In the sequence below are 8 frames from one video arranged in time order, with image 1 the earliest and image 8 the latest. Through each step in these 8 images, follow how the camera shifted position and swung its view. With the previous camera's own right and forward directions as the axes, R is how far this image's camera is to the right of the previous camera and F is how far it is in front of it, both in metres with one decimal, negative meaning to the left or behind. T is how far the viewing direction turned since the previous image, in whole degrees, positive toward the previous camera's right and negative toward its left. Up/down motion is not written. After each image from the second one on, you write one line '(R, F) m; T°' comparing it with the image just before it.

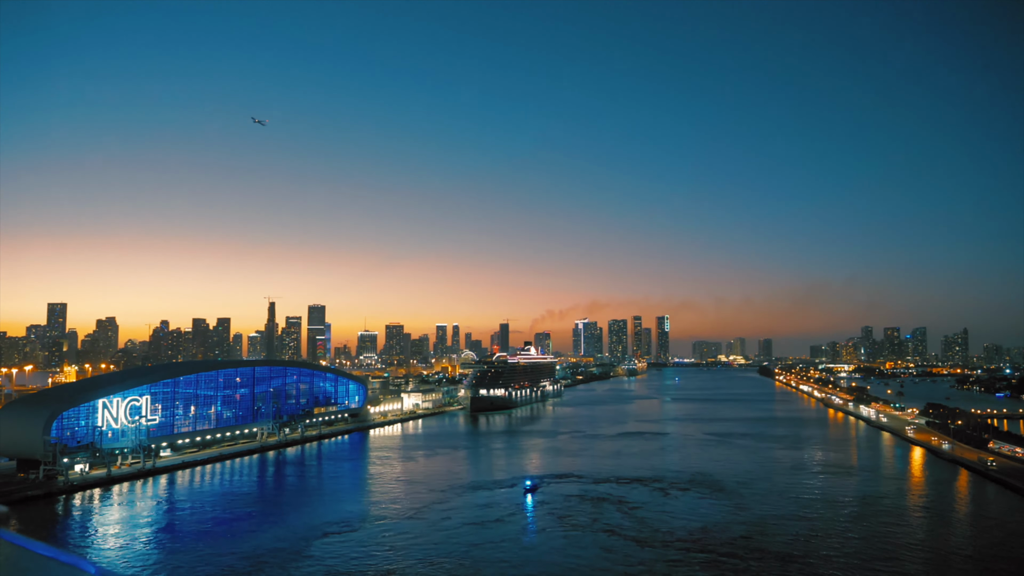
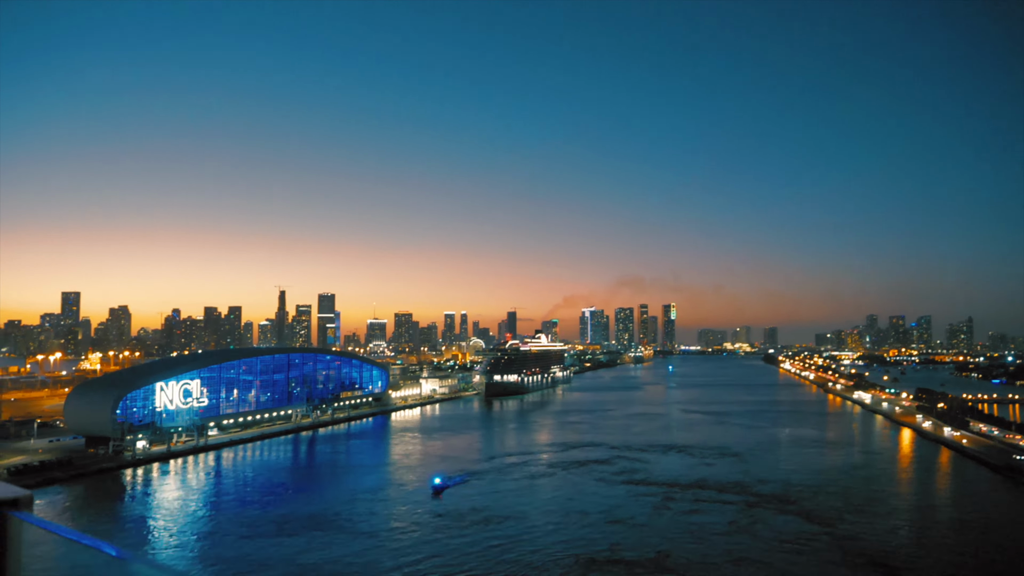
(-0.3, -2.0) m; 0°
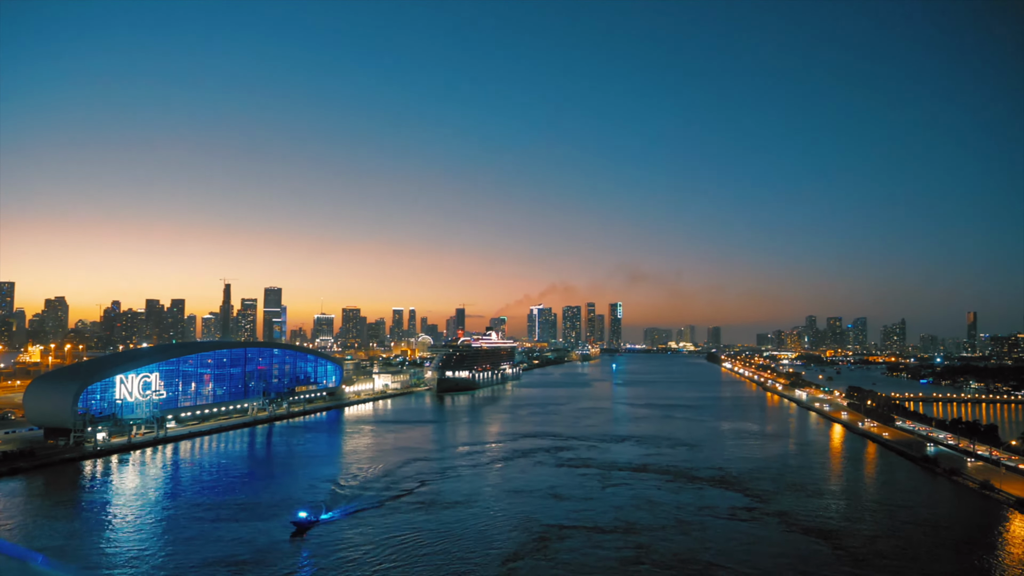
(-0.4, -1.0) m; +4°
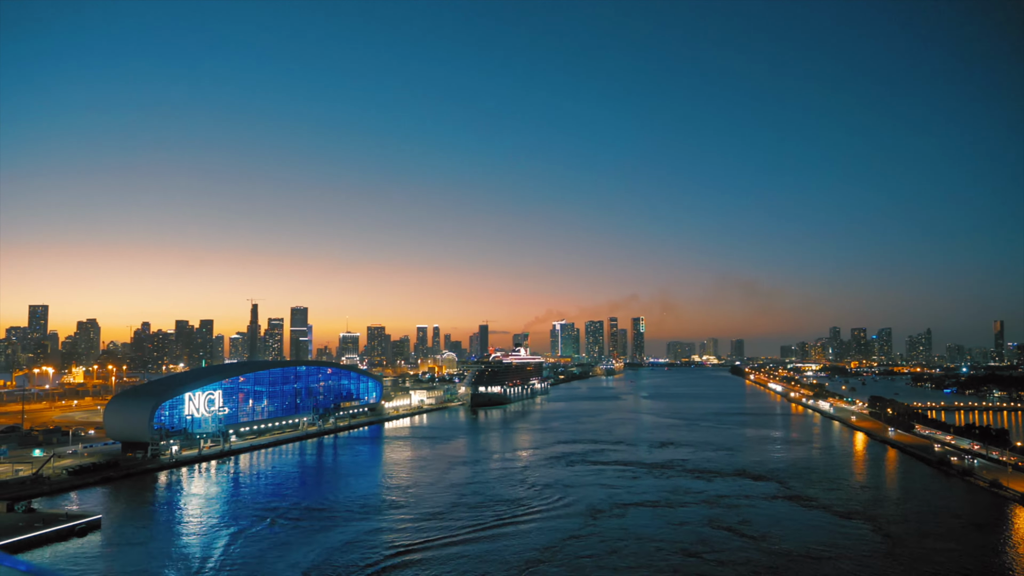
(-0.5, -1.7) m; -2°
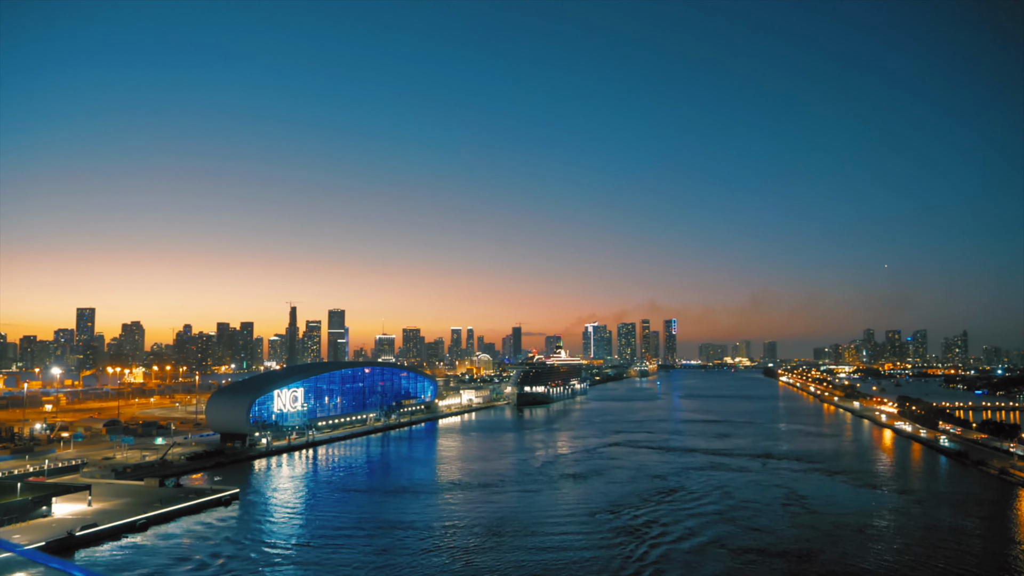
(-0.9, -2.7) m; -2°
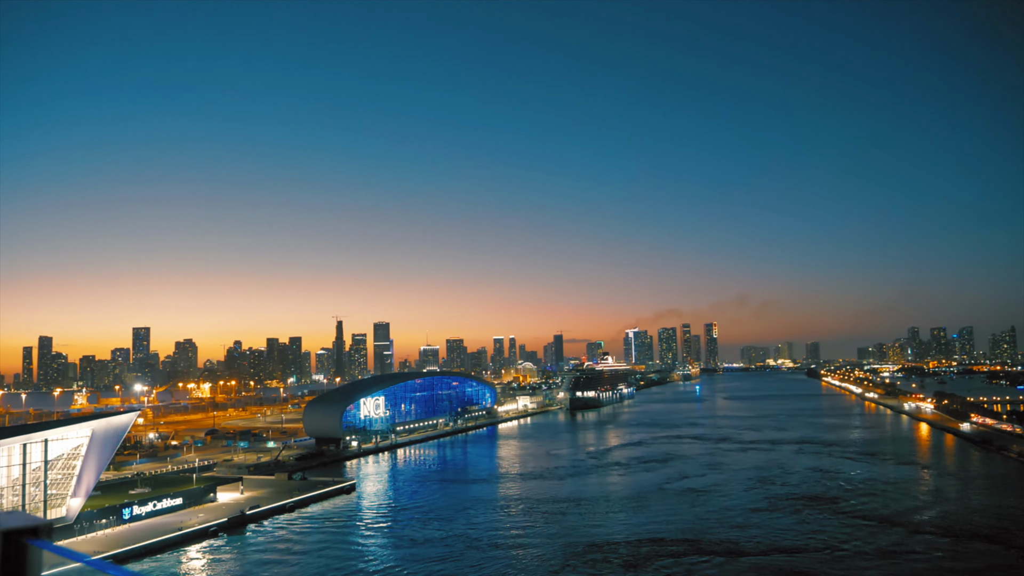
(-0.9, -3.1) m; -3°
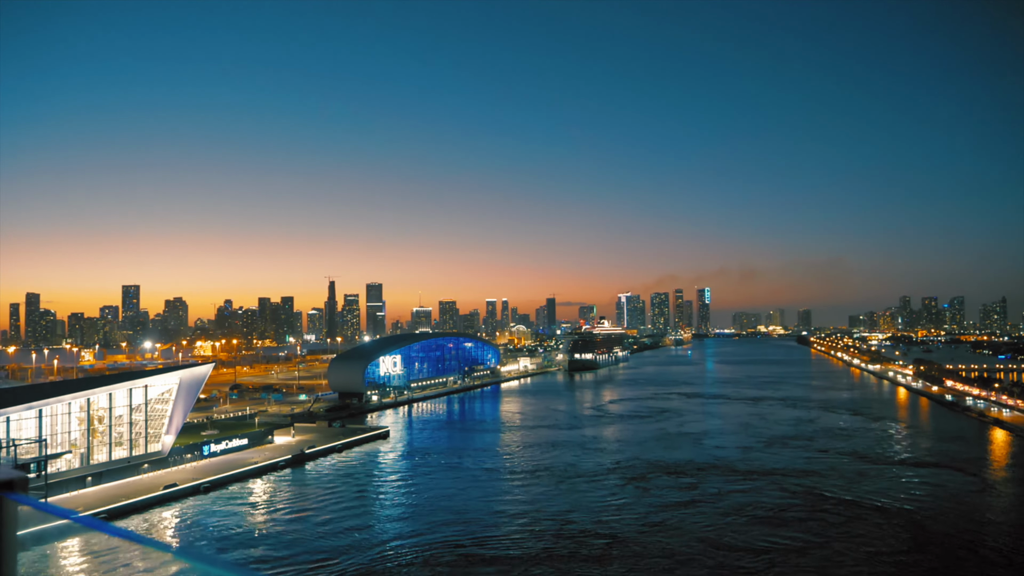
(-1.1, -1.9) m; +1°
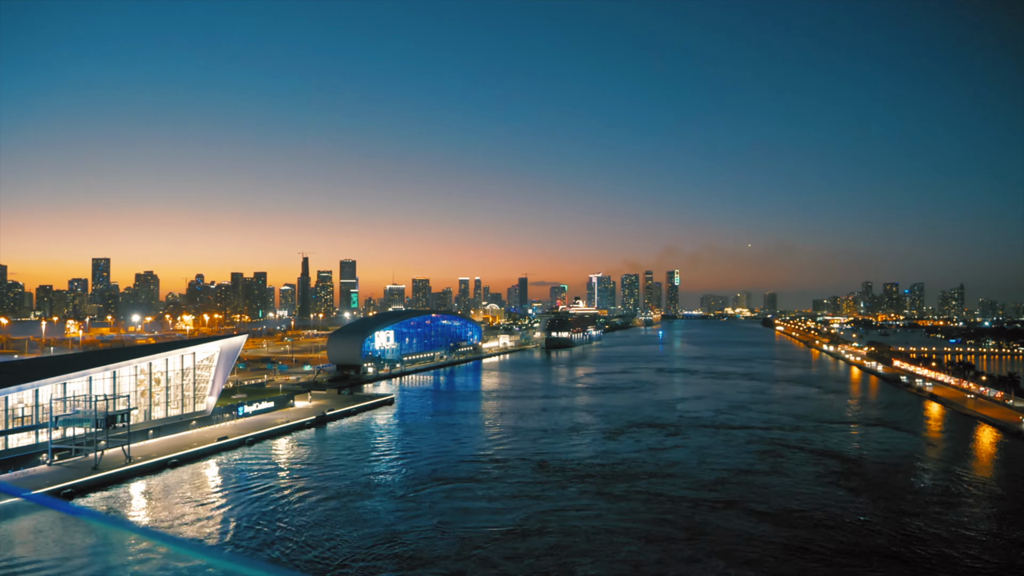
(-0.8, -2.8) m; +2°
